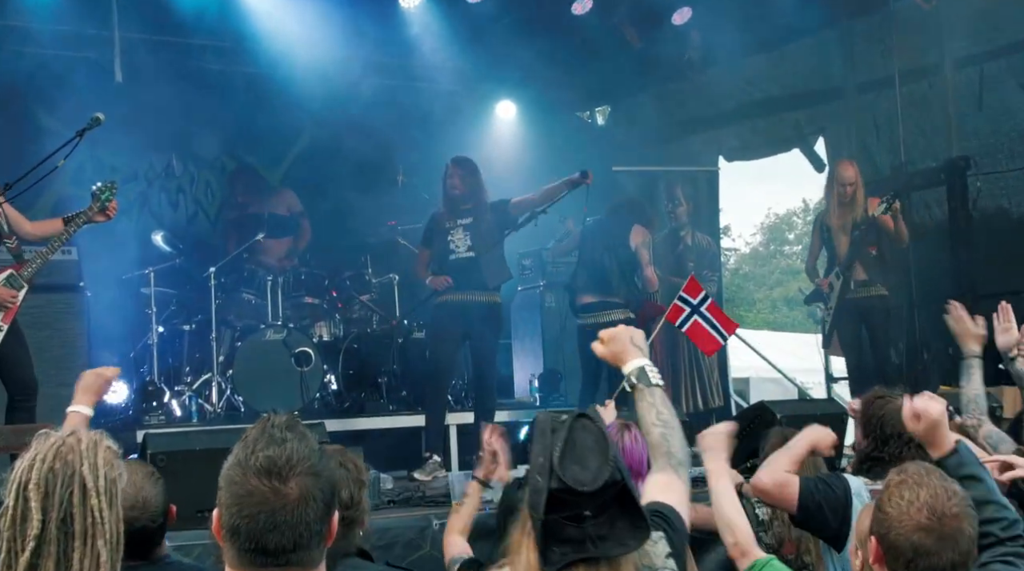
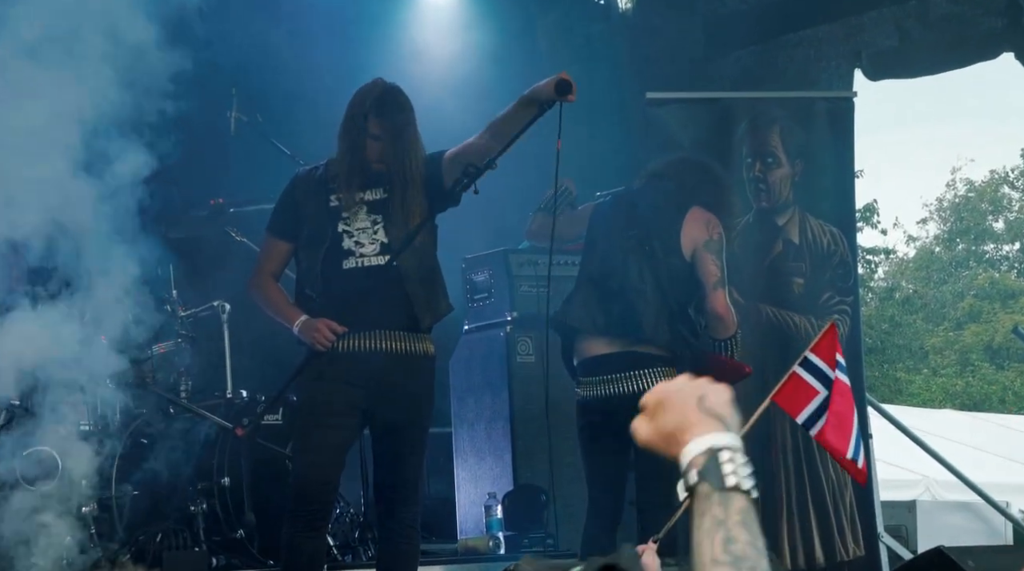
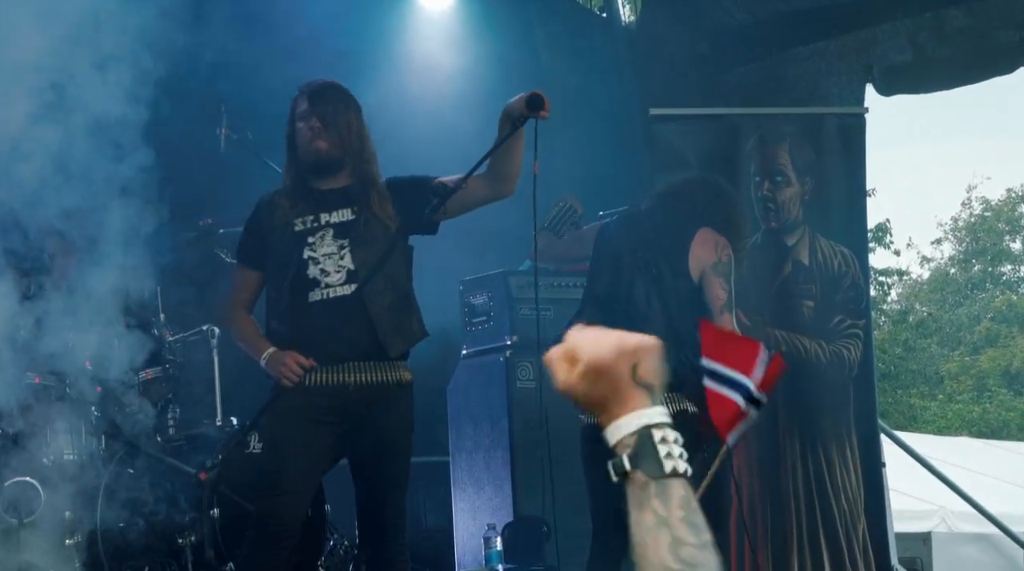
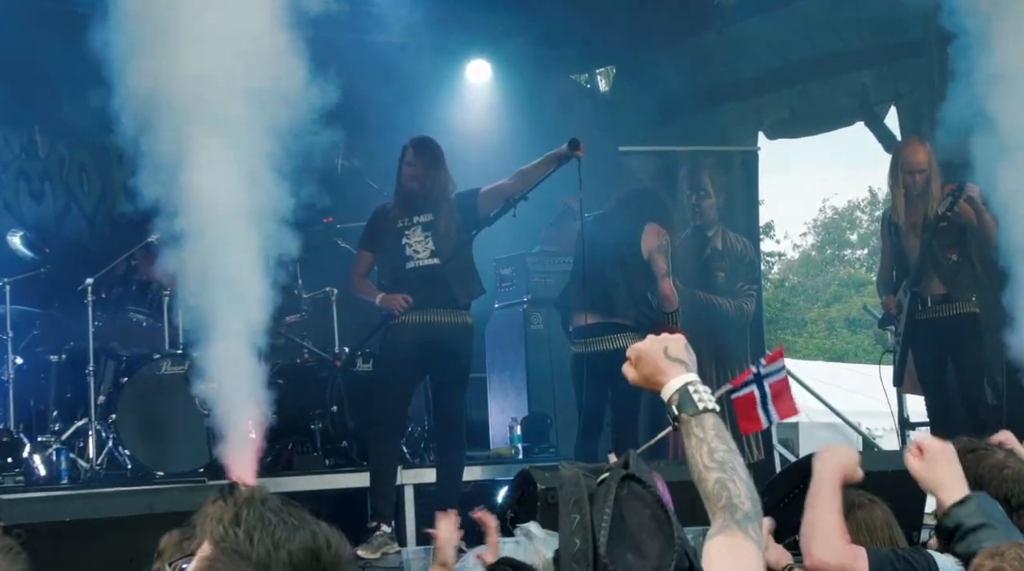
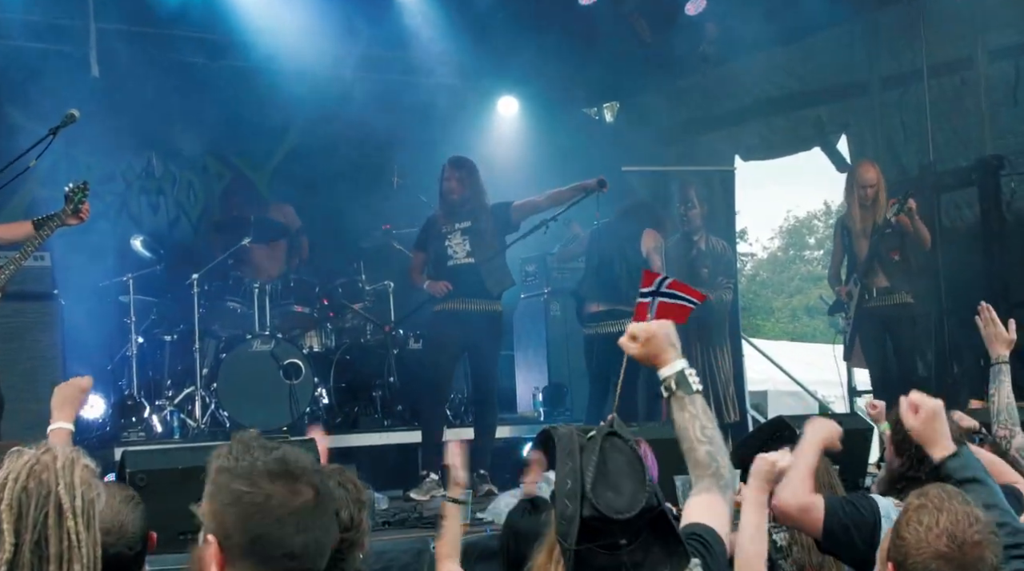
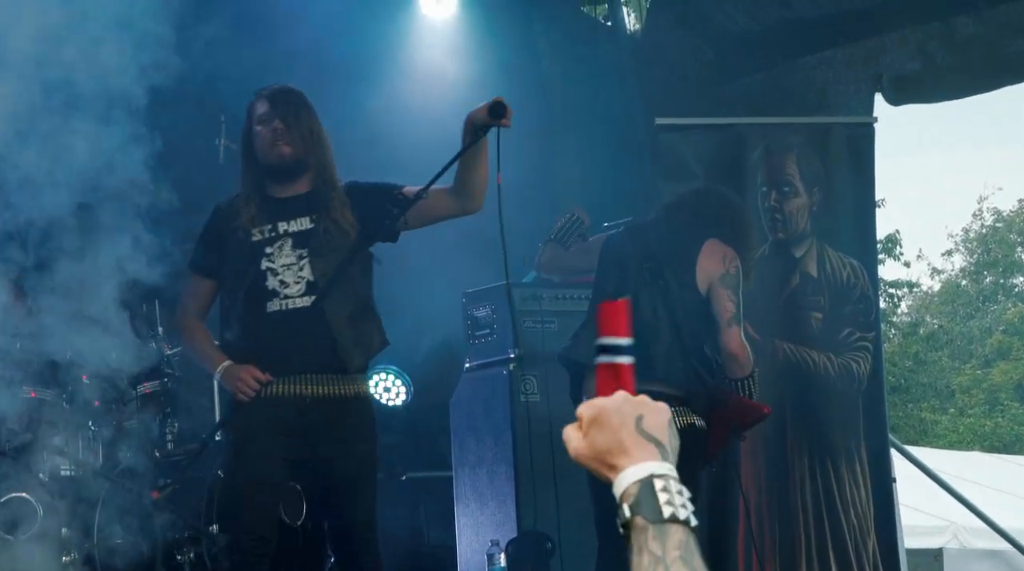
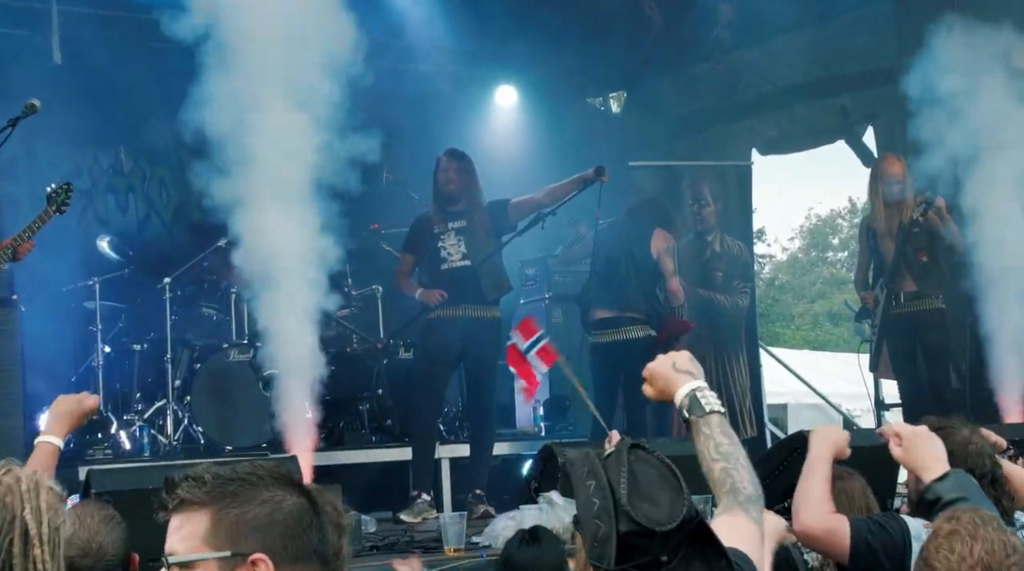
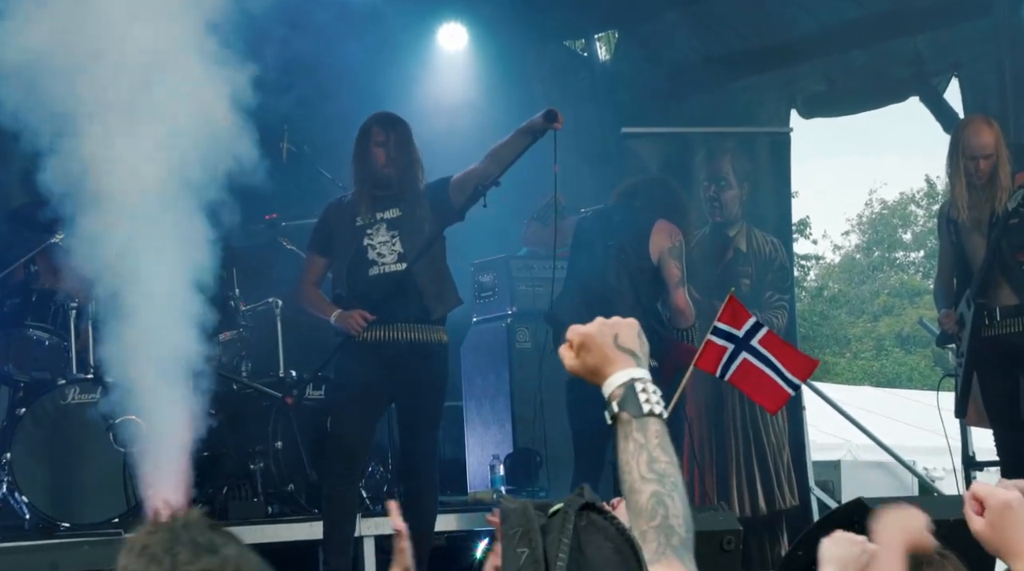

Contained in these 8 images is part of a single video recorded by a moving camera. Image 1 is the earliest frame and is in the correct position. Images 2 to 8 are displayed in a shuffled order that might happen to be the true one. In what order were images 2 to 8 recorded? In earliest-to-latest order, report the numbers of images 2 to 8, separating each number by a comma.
5, 7, 4, 8, 2, 3, 6
